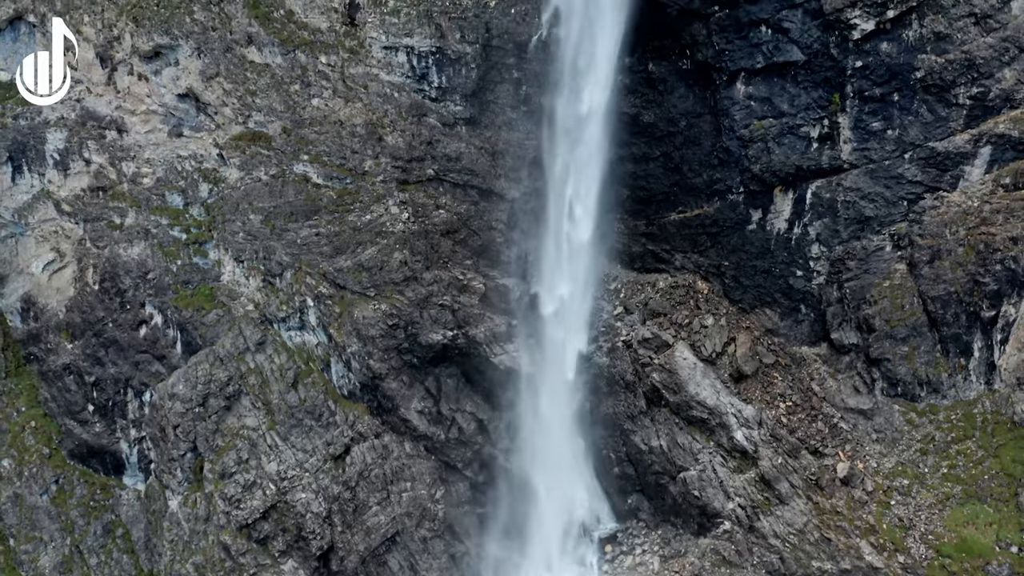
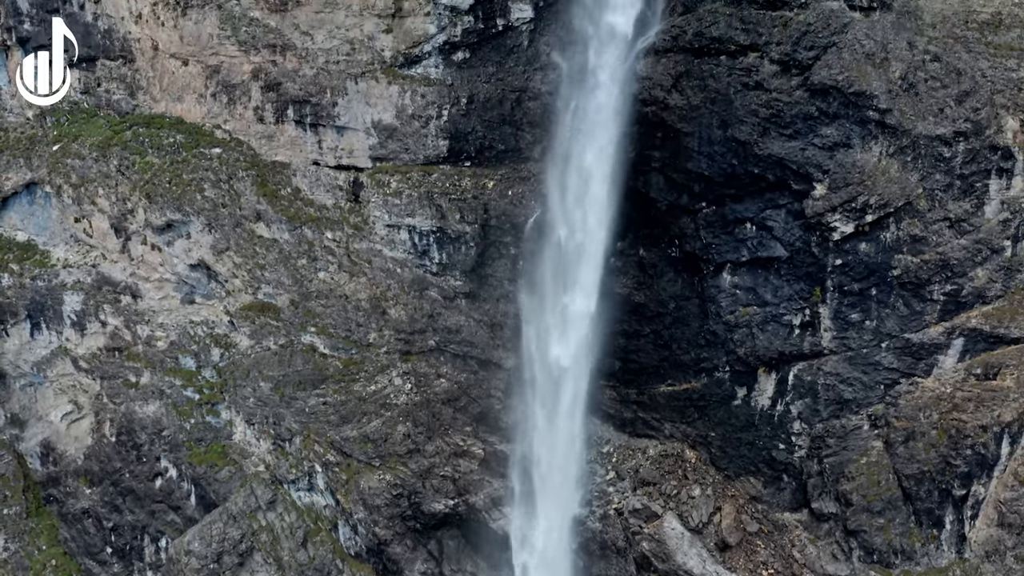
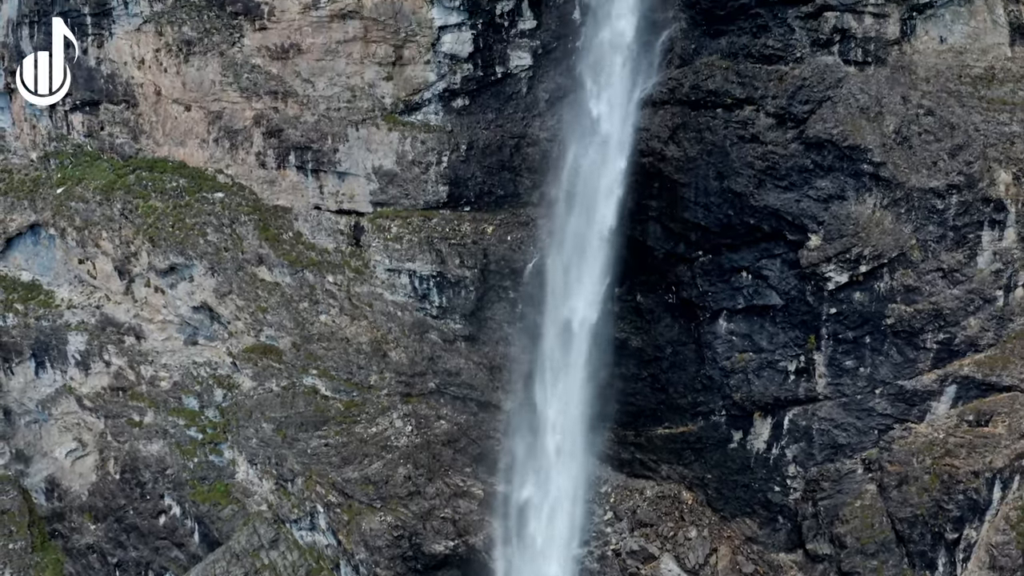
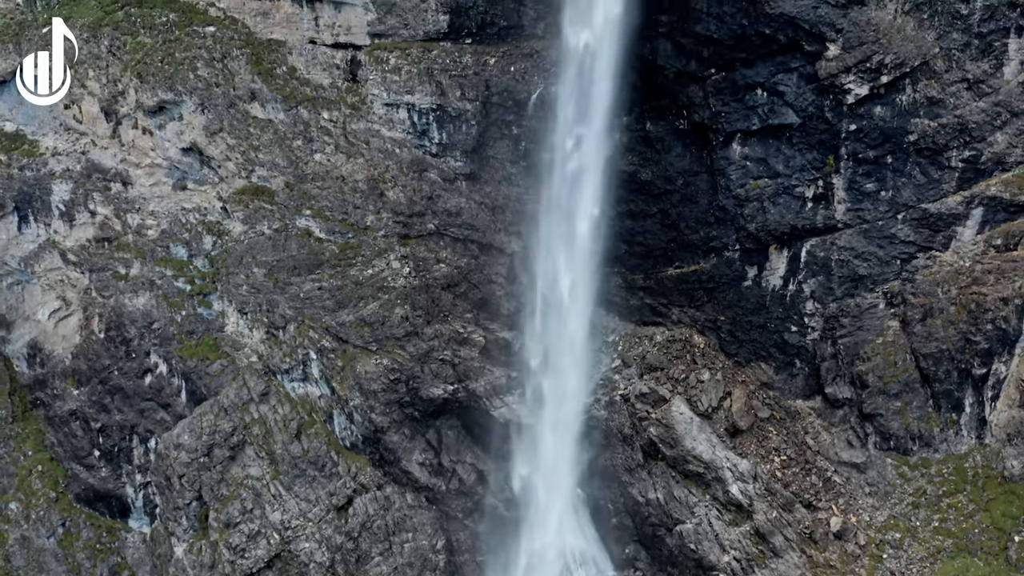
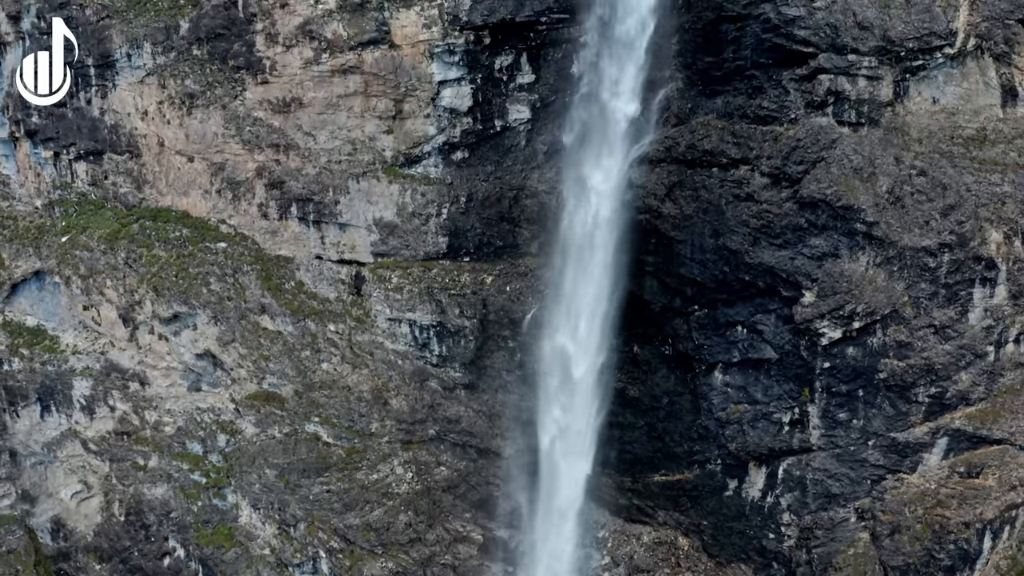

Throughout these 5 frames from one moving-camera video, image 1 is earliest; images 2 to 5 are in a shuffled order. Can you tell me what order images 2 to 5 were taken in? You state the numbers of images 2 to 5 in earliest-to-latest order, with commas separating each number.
4, 2, 3, 5
